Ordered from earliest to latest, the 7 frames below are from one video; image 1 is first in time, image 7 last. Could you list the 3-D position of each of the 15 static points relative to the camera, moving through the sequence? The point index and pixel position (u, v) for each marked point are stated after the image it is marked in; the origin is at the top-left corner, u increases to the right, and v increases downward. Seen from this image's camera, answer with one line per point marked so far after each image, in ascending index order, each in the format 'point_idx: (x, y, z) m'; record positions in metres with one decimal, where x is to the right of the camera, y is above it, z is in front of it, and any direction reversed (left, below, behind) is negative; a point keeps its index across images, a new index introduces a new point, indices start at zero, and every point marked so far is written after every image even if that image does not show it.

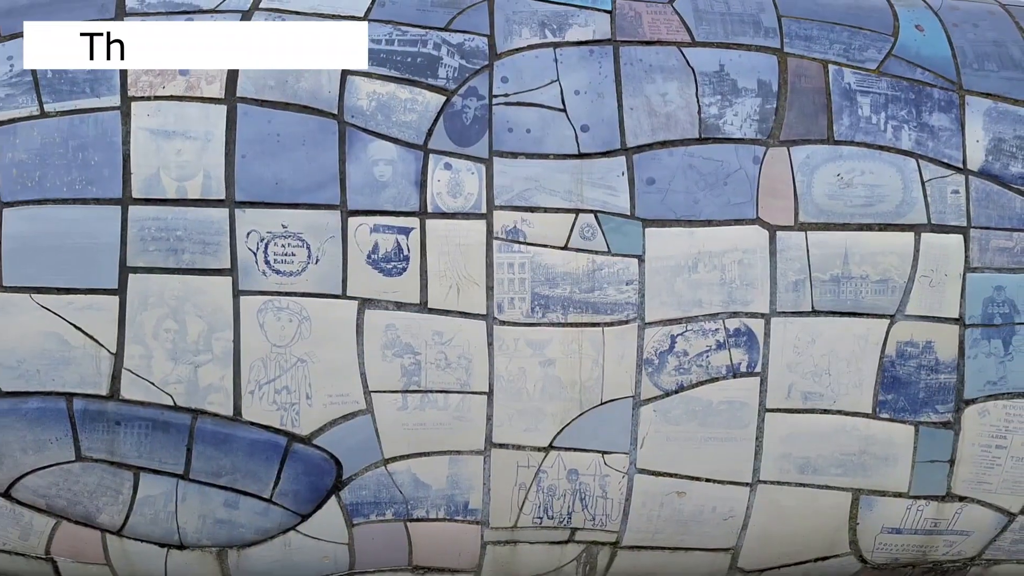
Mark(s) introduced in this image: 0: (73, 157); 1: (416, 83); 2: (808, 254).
0: (-1.5, +0.4, +2.9) m
1: (-0.3, +0.7, +3.0) m
2: (+1.1, +0.1, +3.0) m
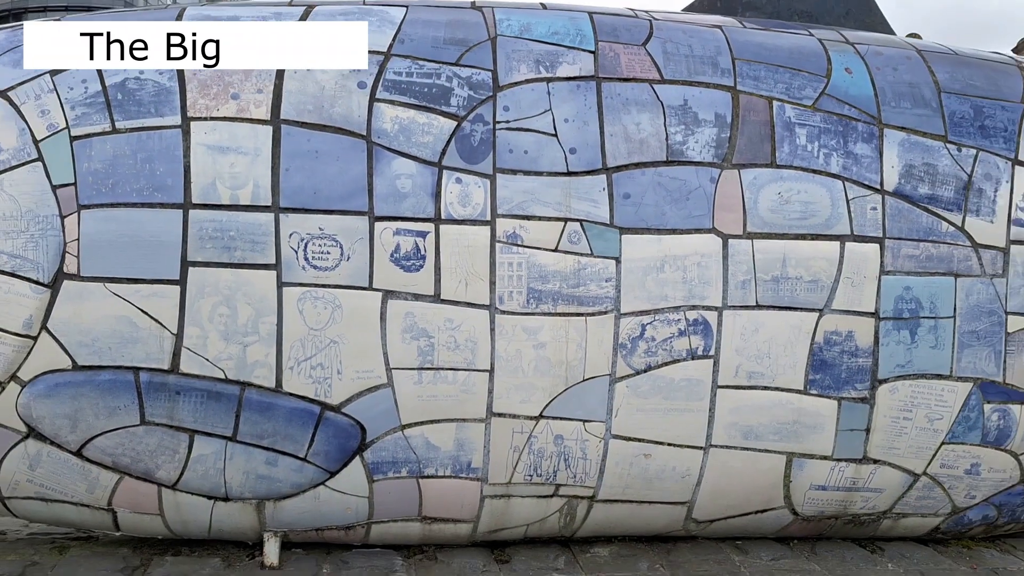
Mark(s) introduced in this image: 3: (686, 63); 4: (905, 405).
0: (-1.4, +0.5, +3.4) m
1: (-0.3, +0.7, +3.6) m
2: (+1.0, +0.1, +3.7) m
3: (+0.8, +1.0, +3.9) m
4: (+1.8, -0.5, +3.8) m
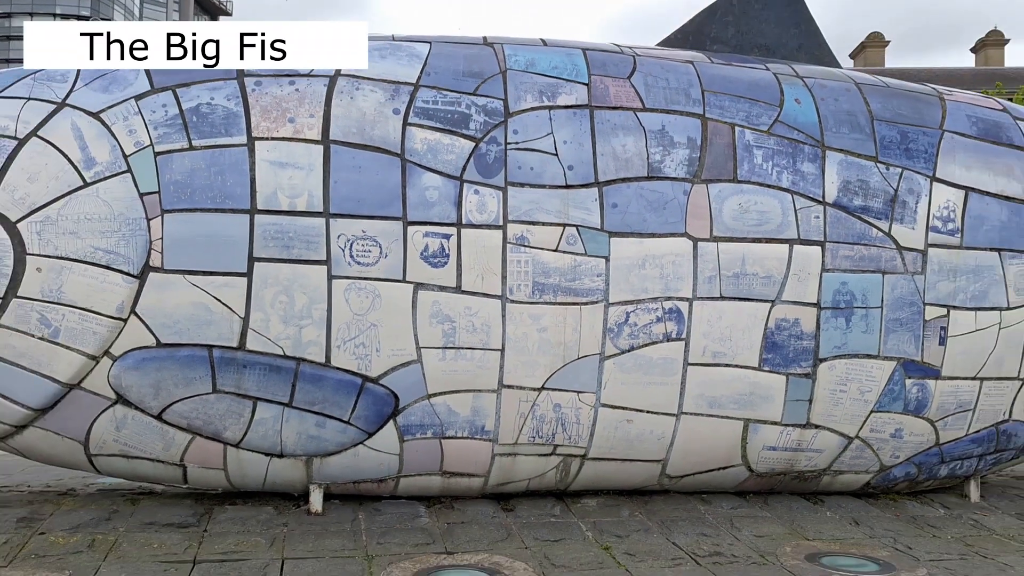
0: (-1.4, +0.5, +4.0) m
1: (-0.3, +0.8, +4.3) m
2: (+1.1, +0.2, +4.4) m
3: (+0.8, +1.1, +4.6) m
4: (+1.8, -0.5, +4.6) m
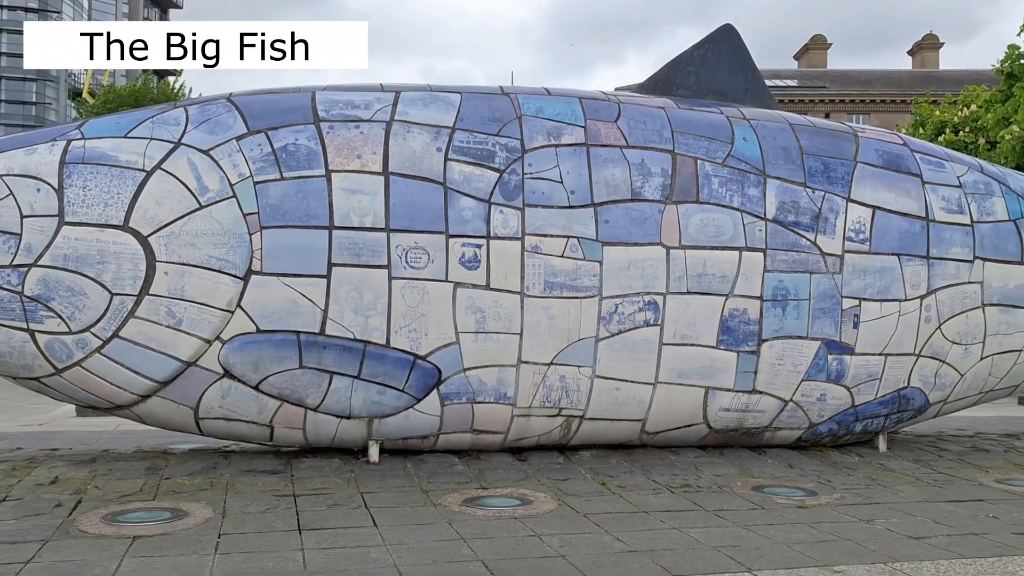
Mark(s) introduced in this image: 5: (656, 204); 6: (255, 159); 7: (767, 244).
0: (-1.3, +0.5, +5.2) m
1: (-0.2, +0.8, +5.5) m
2: (+1.2, +0.2, +5.7) m
3: (+0.9, +1.1, +5.9) m
4: (+1.9, -0.5, +6.0) m
5: (+1.0, +0.6, +5.8) m
6: (-1.6, +0.8, +5.2) m
7: (+1.8, +0.3, +5.9) m
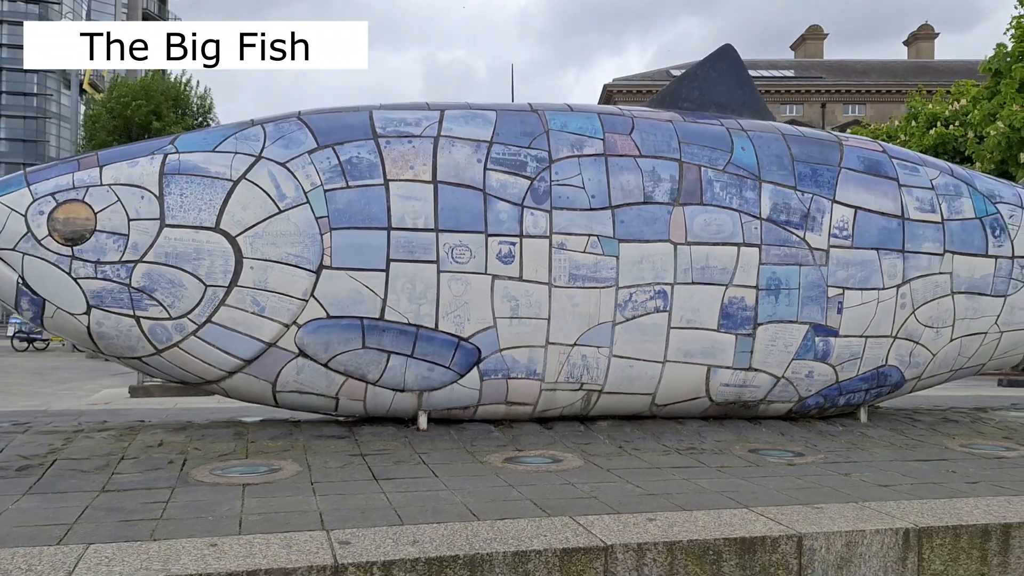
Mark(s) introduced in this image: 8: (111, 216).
0: (-1.1, +0.6, +6.1) m
1: (0.0, +0.9, +6.4) m
2: (+1.4, +0.2, +6.6) m
3: (+1.1, +1.1, +6.8) m
4: (+2.1, -0.4, +6.9) m
5: (+1.2, +0.6, +6.6) m
6: (-1.3, +0.8, +6.1) m
7: (+2.0, +0.4, +6.8) m
8: (-2.7, +0.5, +5.8) m
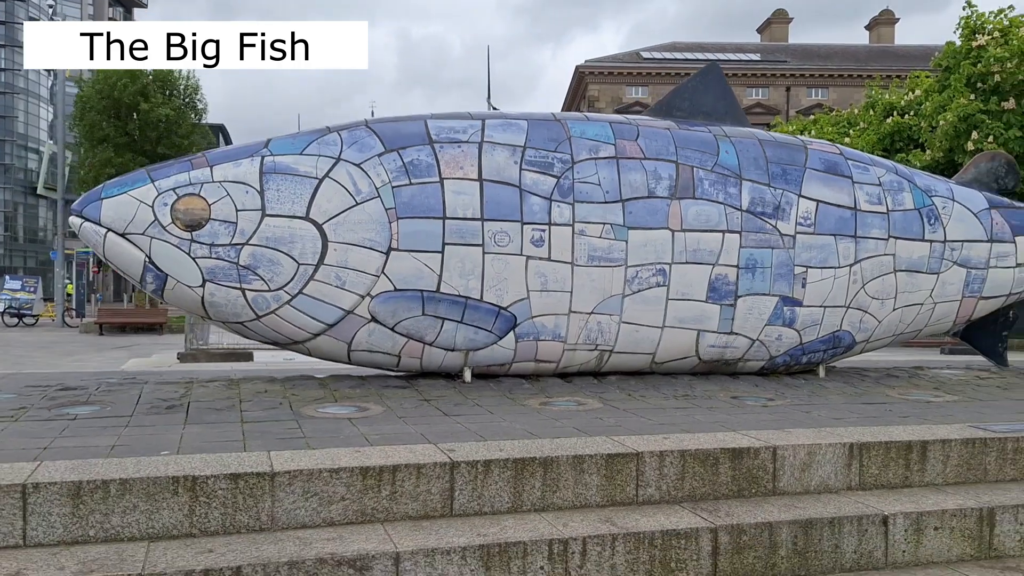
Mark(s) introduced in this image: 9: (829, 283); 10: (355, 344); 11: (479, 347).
0: (-0.8, +0.8, +7.5) m
1: (+0.3, +1.1, +7.8) m
2: (+1.7, +0.5, +8.1) m
3: (+1.4, +1.4, +8.3) m
4: (+2.3, -0.2, +8.4) m
5: (+1.5, +0.8, +8.1) m
6: (-1.1, +1.0, +7.5) m
7: (+2.3, +0.6, +8.3) m
8: (-2.4, +0.7, +7.1) m
9: (+3.2, +0.1, +8.7) m
10: (-1.4, -0.5, +7.6) m
11: (-0.3, -0.5, +7.8) m
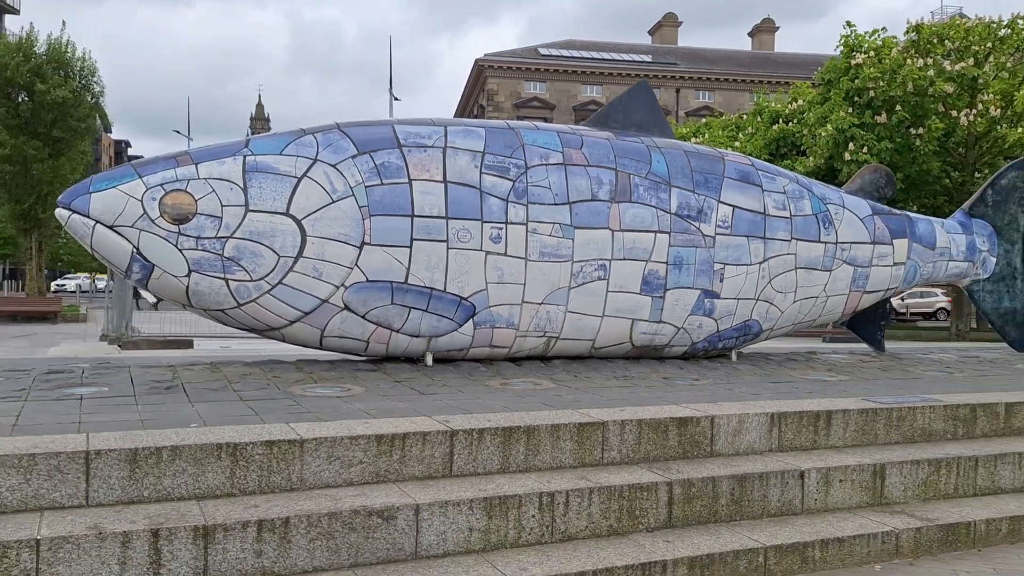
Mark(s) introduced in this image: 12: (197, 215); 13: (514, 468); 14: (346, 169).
0: (-1.1, +0.9, +8.2) m
1: (-0.1, +1.1, +8.7) m
2: (+1.2, +0.5, +9.2) m
3: (+0.9, +1.4, +9.3) m
4: (+1.8, -0.1, +9.5) m
5: (+1.0, +0.9, +9.1) m
6: (-1.4, +1.1, +8.2) m
7: (+1.8, +0.7, +9.4) m
8: (-2.7, +0.8, +7.6) m
9: (+2.7, +0.1, +9.9) m
10: (-1.8, -0.4, +8.2) m
11: (-0.7, -0.5, +8.6) m
12: (-2.8, +0.7, +7.6) m
13: (0.0, -1.3, +6.0) m
14: (-1.6, +1.1, +8.1) m
